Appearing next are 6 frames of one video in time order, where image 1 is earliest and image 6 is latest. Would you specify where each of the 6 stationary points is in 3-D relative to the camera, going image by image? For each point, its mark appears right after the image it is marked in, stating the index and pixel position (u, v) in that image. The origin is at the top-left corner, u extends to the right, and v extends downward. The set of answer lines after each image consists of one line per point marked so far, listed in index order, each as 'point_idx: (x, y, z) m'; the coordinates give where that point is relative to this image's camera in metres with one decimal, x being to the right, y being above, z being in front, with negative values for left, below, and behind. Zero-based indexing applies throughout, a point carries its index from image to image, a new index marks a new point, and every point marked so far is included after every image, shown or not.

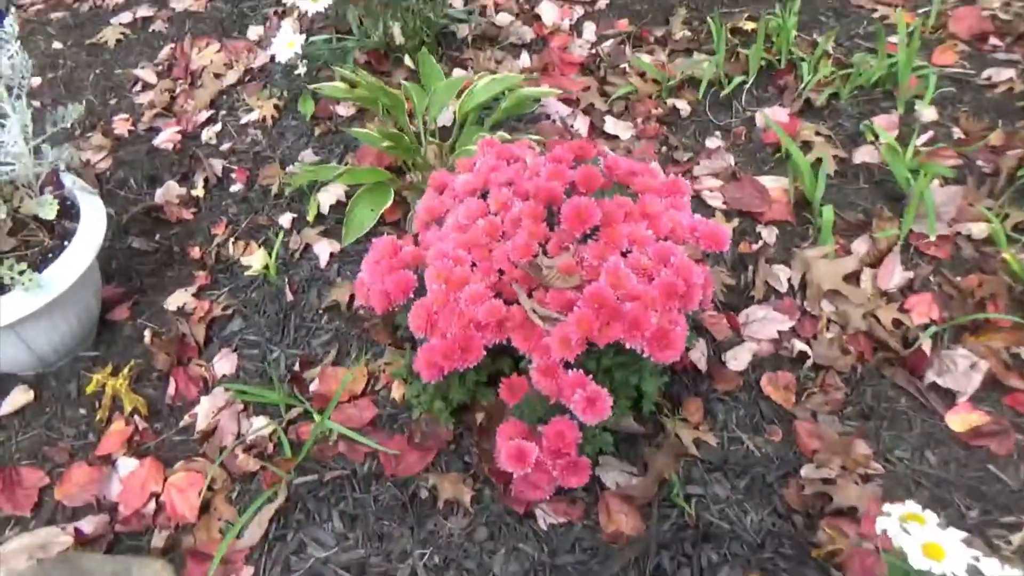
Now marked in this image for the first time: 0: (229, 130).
0: (-1.0, +0.5, +2.6) m
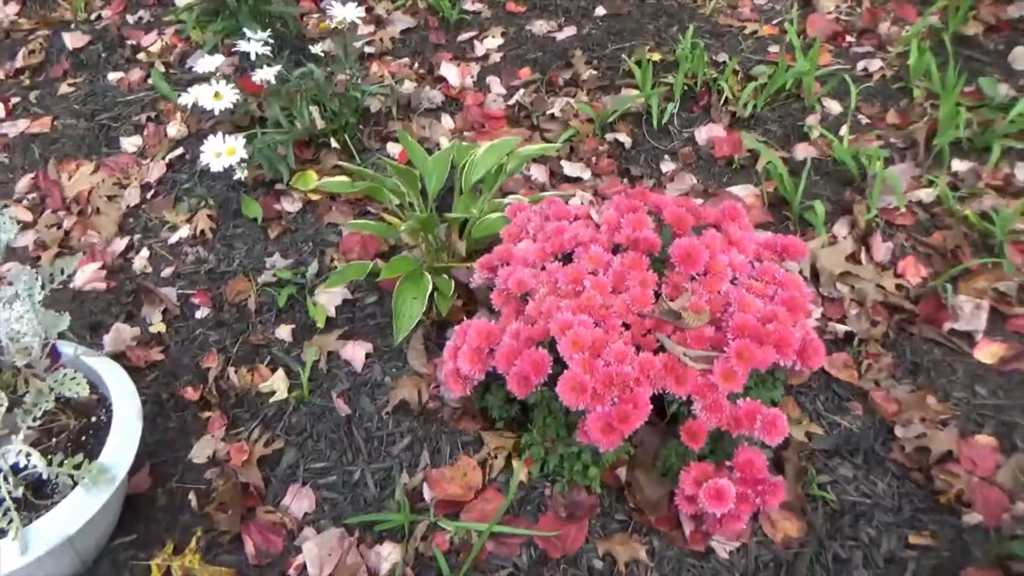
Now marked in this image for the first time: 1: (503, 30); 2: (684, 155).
0: (-1.1, +0.1, +2.3) m
1: (0.0, +1.1, +3.2) m
2: (+0.6, +0.4, +2.5) m
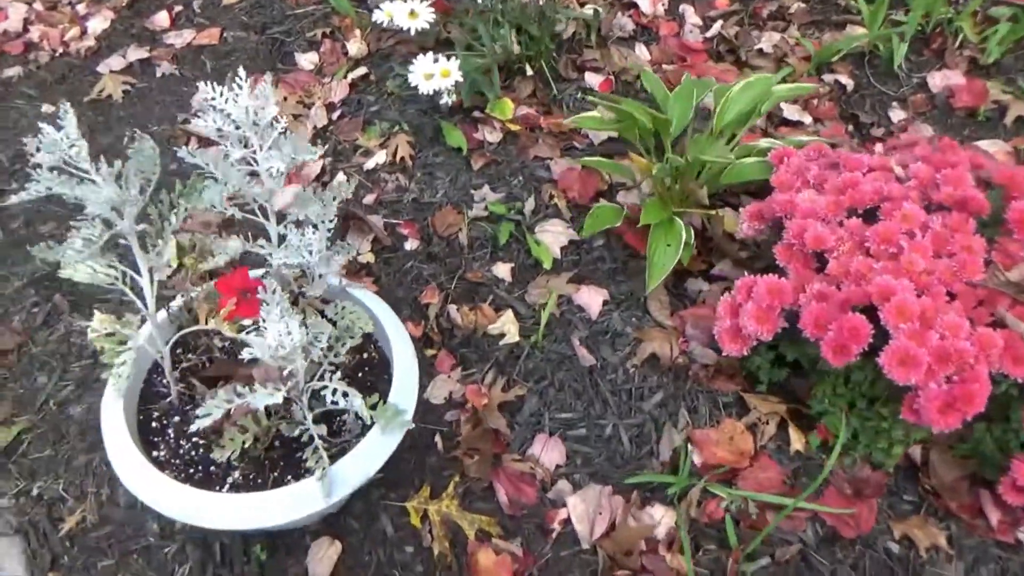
0: (-0.5, +0.3, +2.2) m
1: (+0.7, +1.3, +2.9) m
2: (+1.2, +0.6, +2.3) m
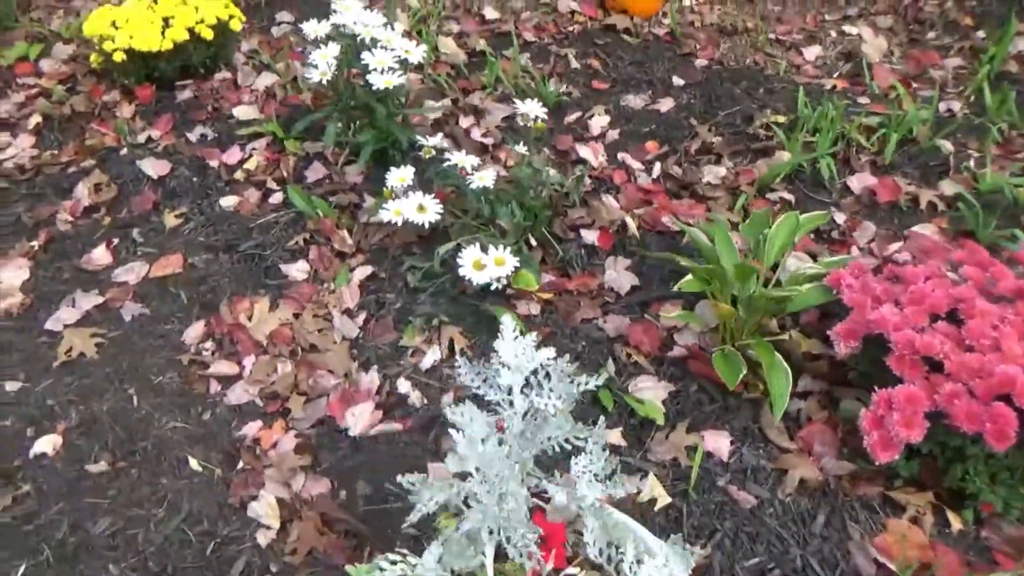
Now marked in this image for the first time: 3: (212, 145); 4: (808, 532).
0: (-0.3, -0.3, +2.2) m
1: (+0.4, +0.8, +3.3) m
2: (+1.2, +0.3, +2.8) m
3: (-1.2, +0.6, +3.2) m
4: (+0.7, -0.6, +1.8) m
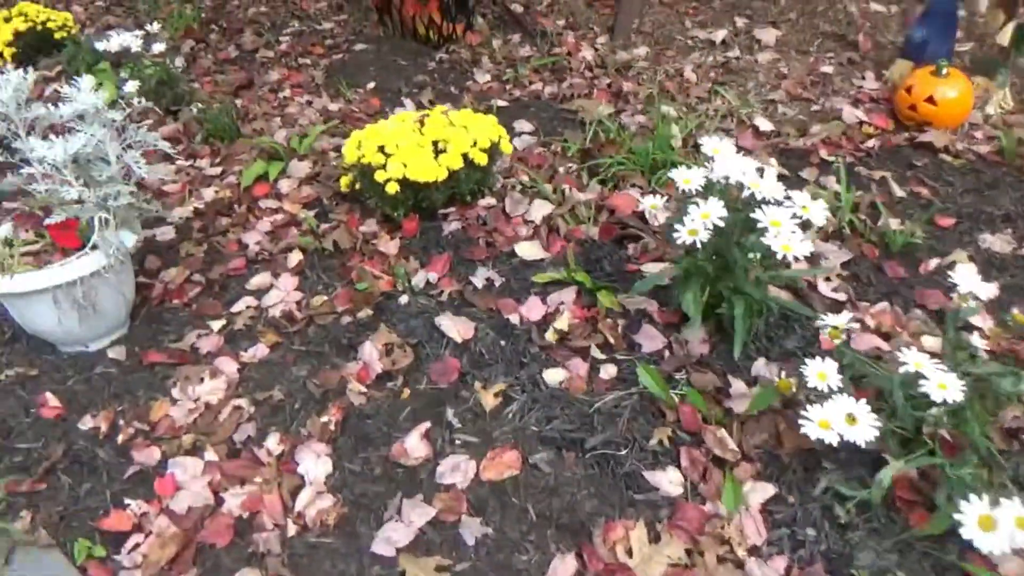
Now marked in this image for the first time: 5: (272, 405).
0: (+0.8, -0.8, +1.6) m
1: (+1.6, +0.1, +2.7) m
2: (+2.4, -0.3, +2.1) m
3: (0.0, 0.0, +2.7) m
4: (+1.8, -1.1, +1.1) m
5: (-0.8, -0.4, +2.4) m
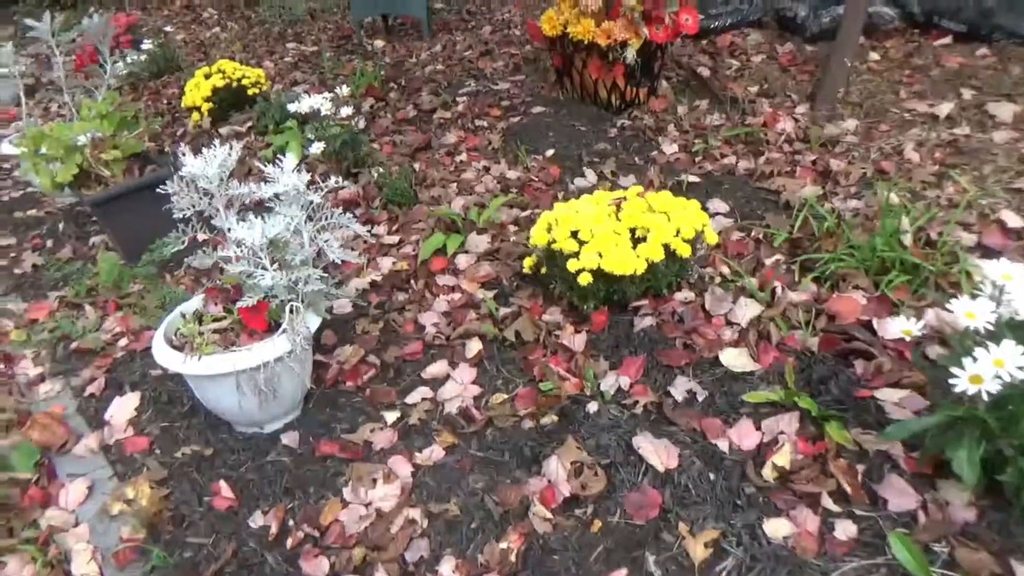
0: (+1.2, -1.2, +1.1) m
1: (+2.2, -0.3, +2.1) m
2: (+2.9, -0.8, +1.3) m
3: (+0.6, -0.4, +2.4) m
4: (+2.0, -1.5, +0.5) m
5: (-0.2, -0.7, +2.2) m
